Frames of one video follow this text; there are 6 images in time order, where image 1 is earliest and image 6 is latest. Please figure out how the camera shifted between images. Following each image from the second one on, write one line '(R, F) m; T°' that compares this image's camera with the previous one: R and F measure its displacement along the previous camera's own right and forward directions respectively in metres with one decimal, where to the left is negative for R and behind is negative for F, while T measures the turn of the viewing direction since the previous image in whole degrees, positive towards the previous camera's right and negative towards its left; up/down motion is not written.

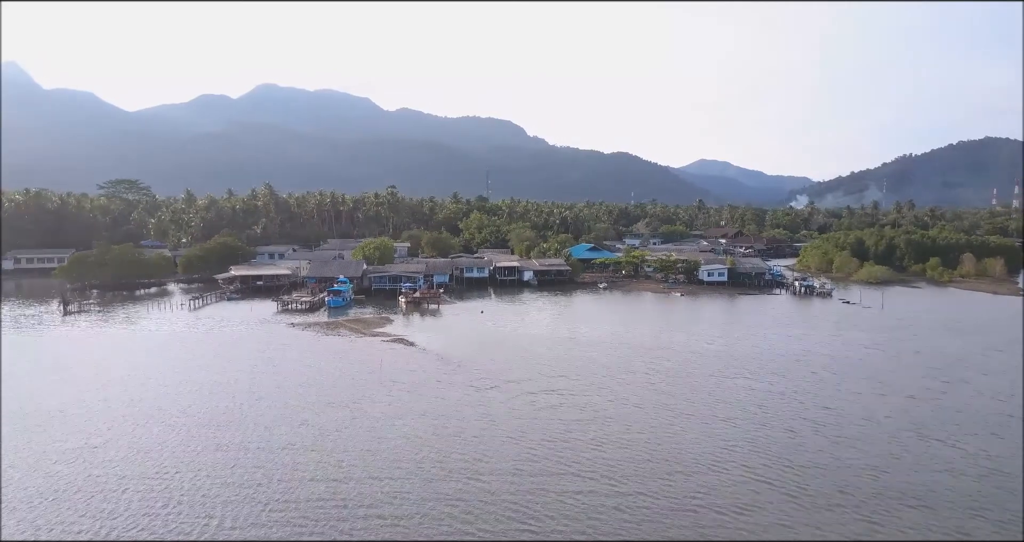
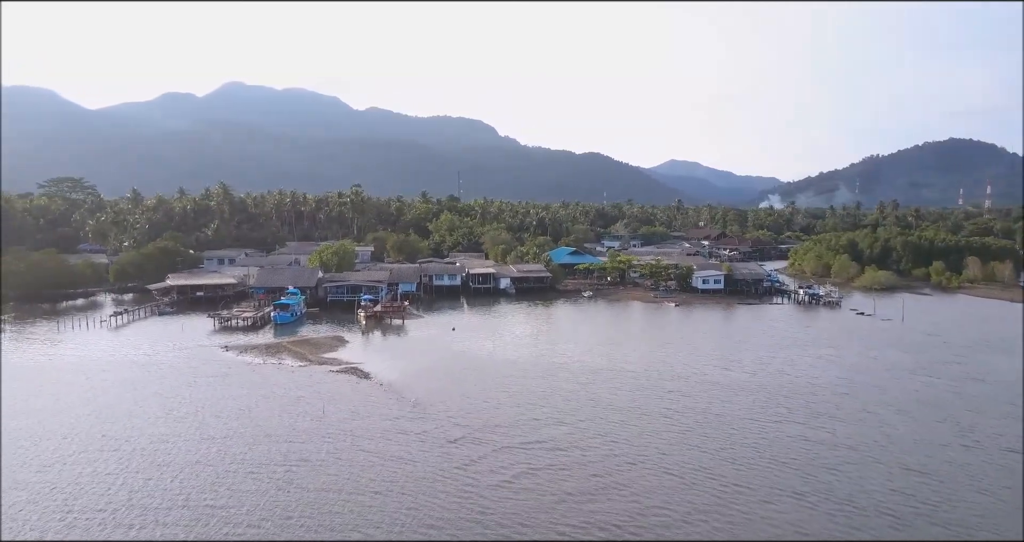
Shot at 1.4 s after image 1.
(-0.3, +6.0) m; +2°
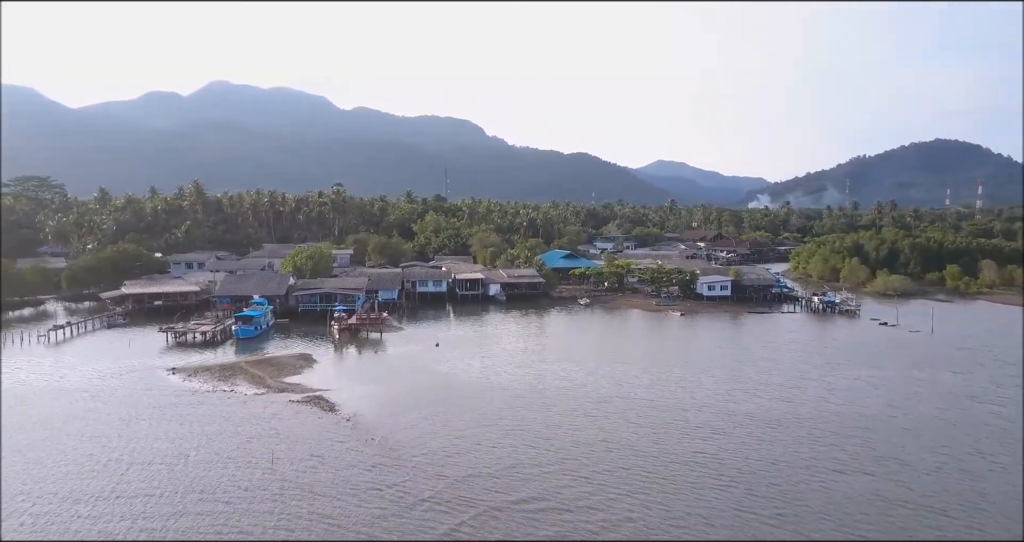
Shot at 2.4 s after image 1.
(-0.2, +4.2) m; +1°
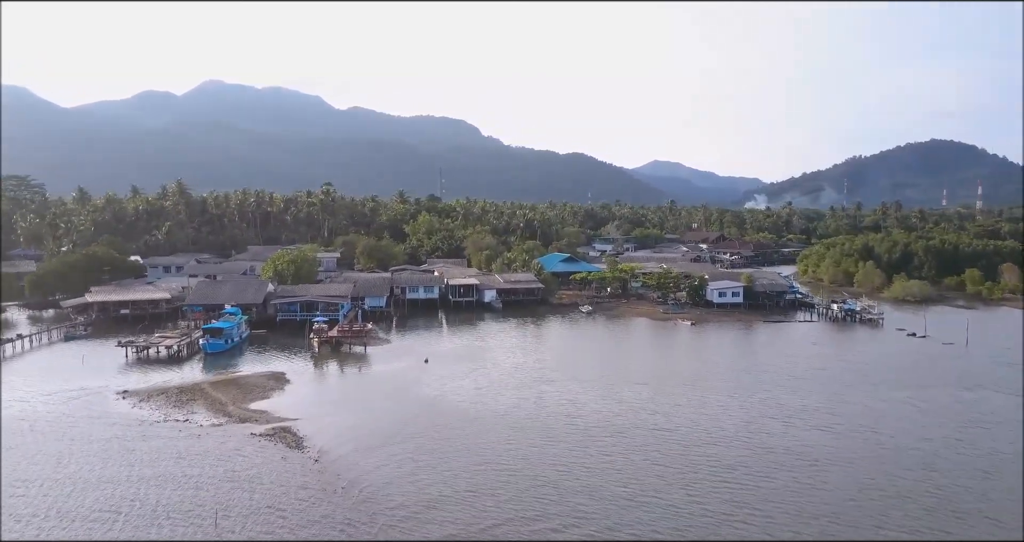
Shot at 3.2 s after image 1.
(-0.1, +3.4) m; 0°
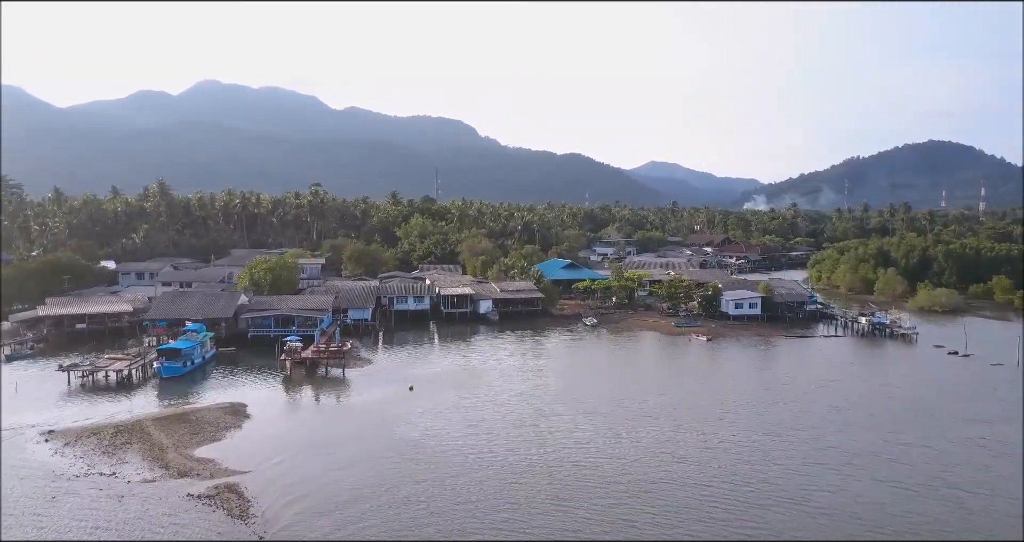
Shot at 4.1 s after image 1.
(0.0, +3.9) m; 0°
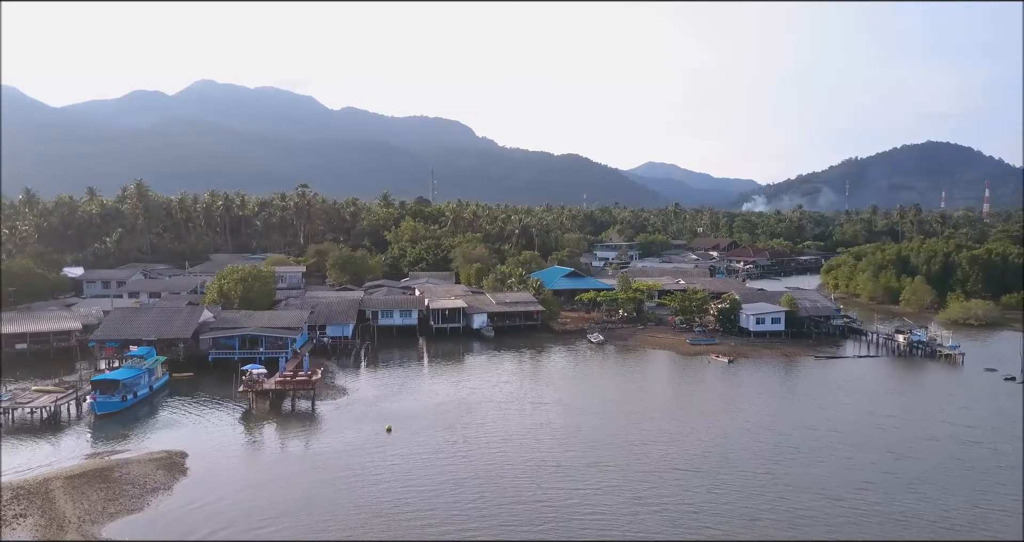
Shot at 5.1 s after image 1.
(0.0, +4.2) m; 0°
